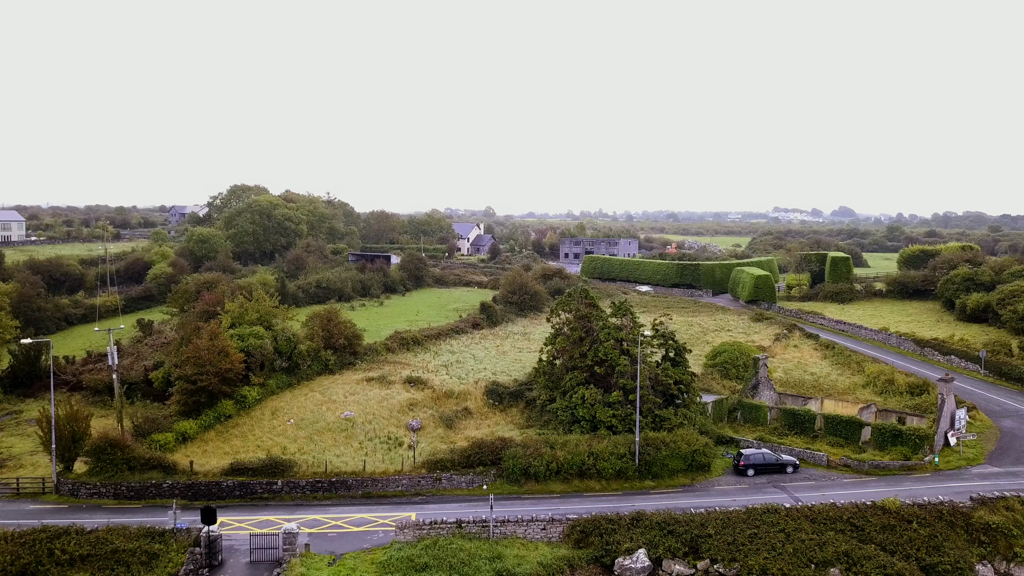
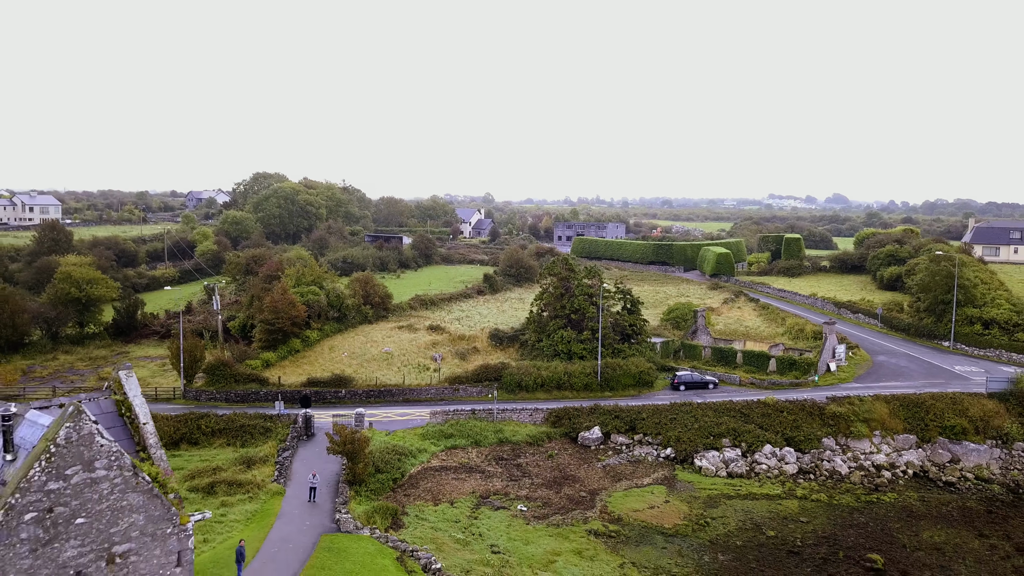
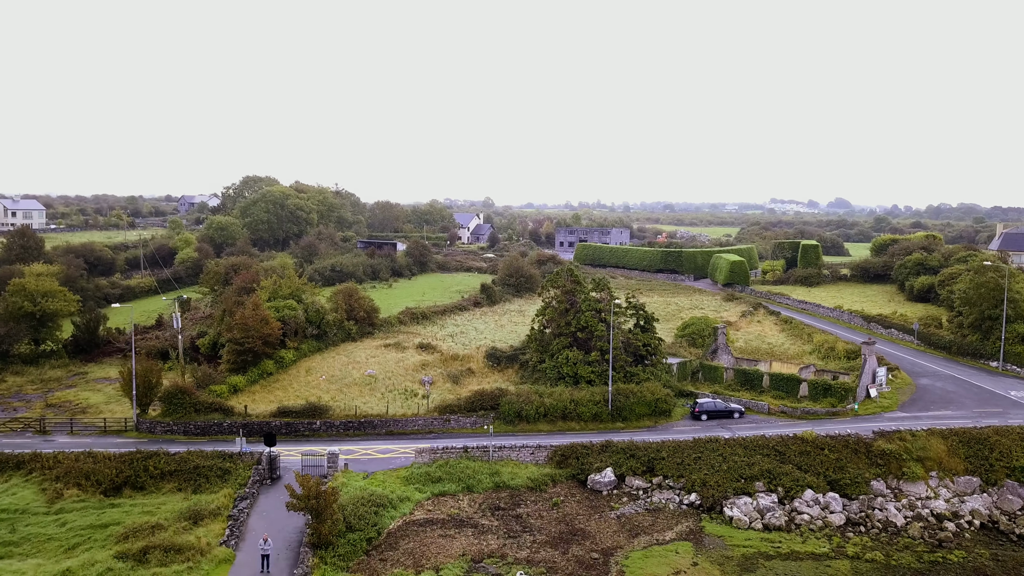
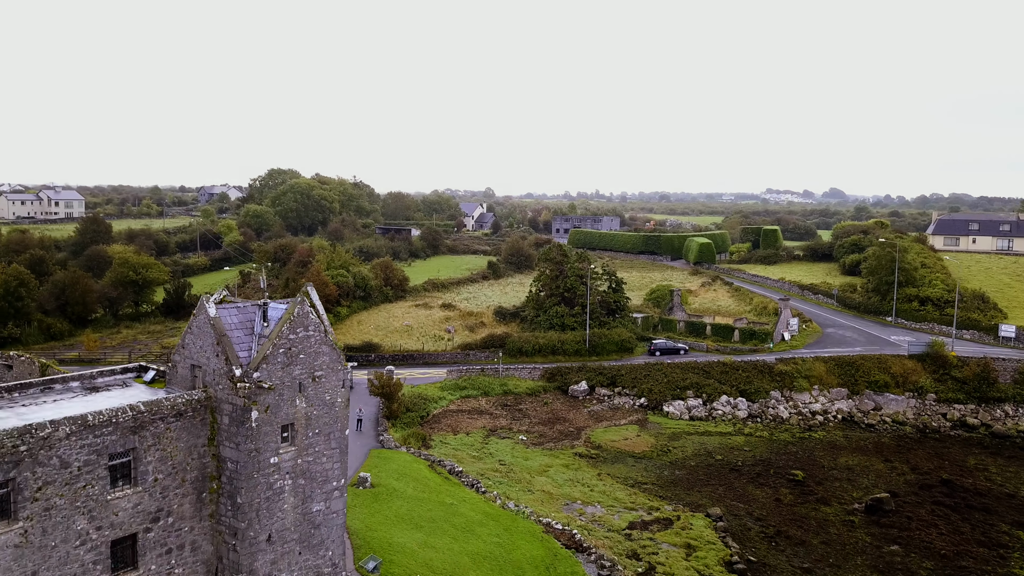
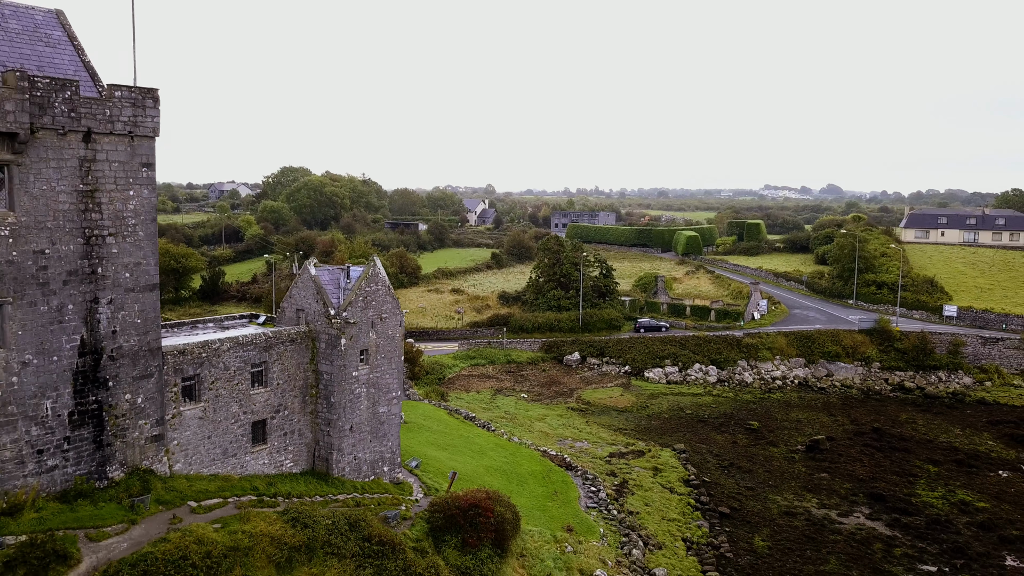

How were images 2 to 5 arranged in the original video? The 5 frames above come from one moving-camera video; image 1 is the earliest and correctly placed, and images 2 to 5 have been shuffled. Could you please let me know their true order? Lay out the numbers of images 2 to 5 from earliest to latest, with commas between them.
3, 2, 4, 5
